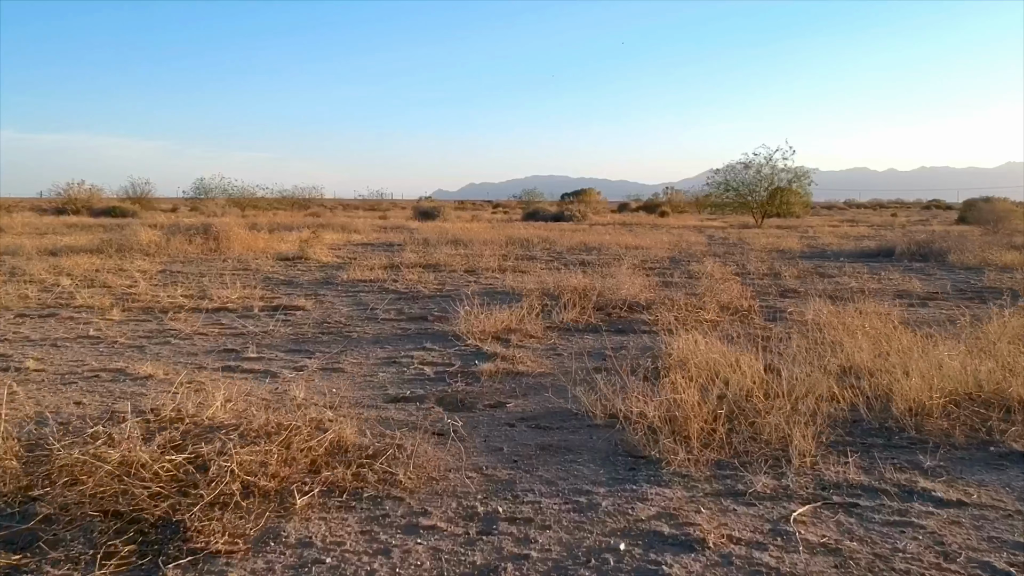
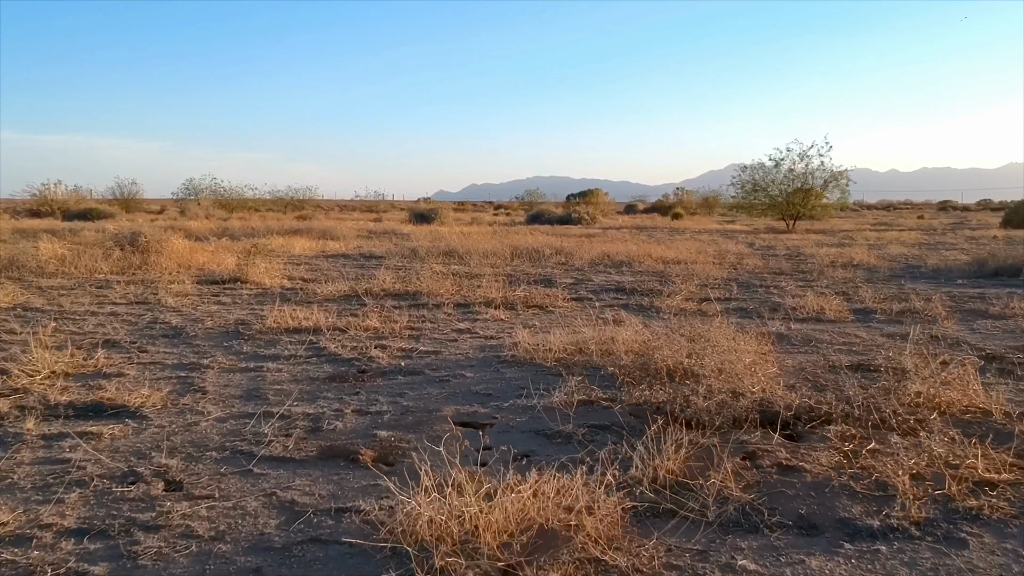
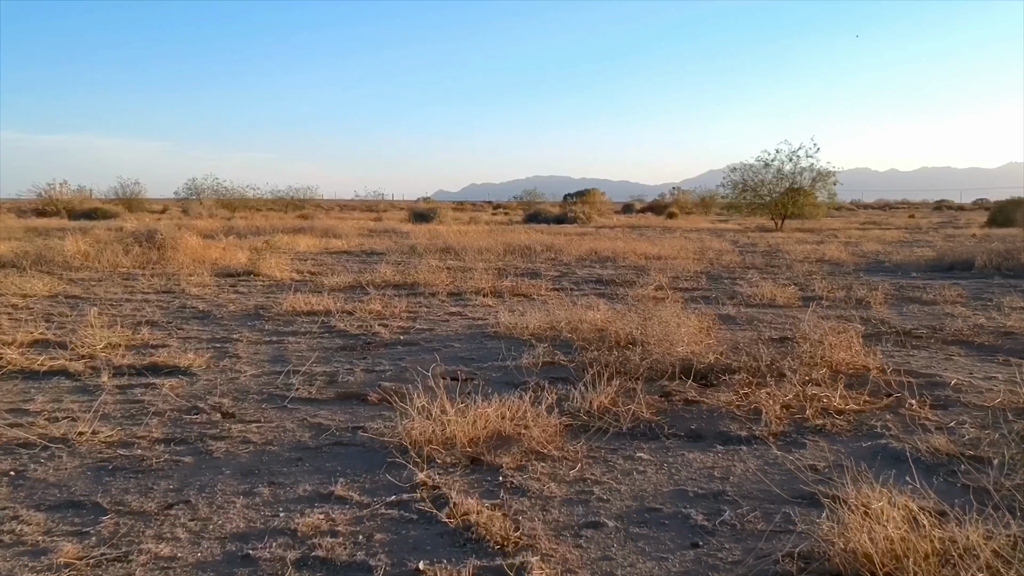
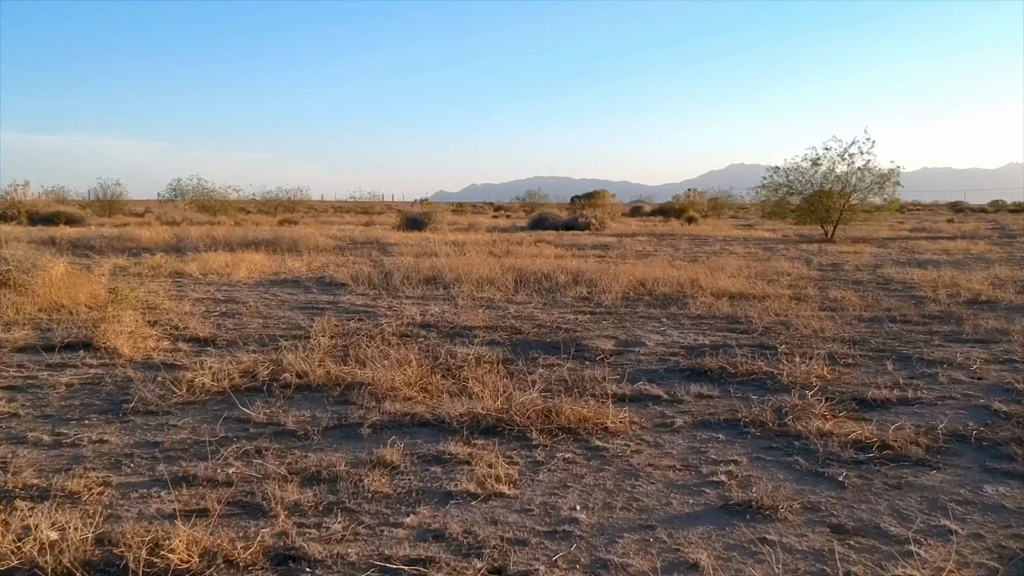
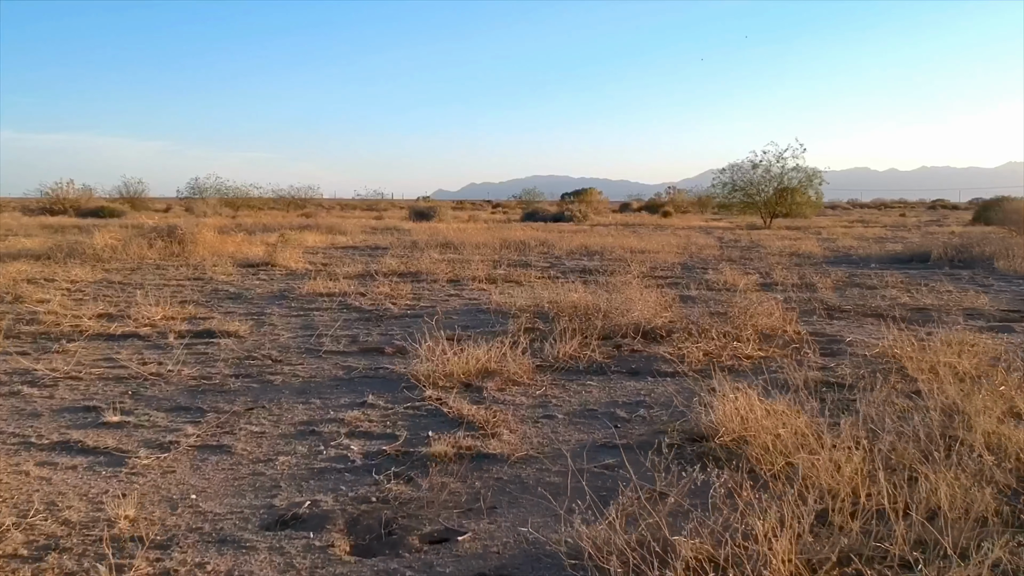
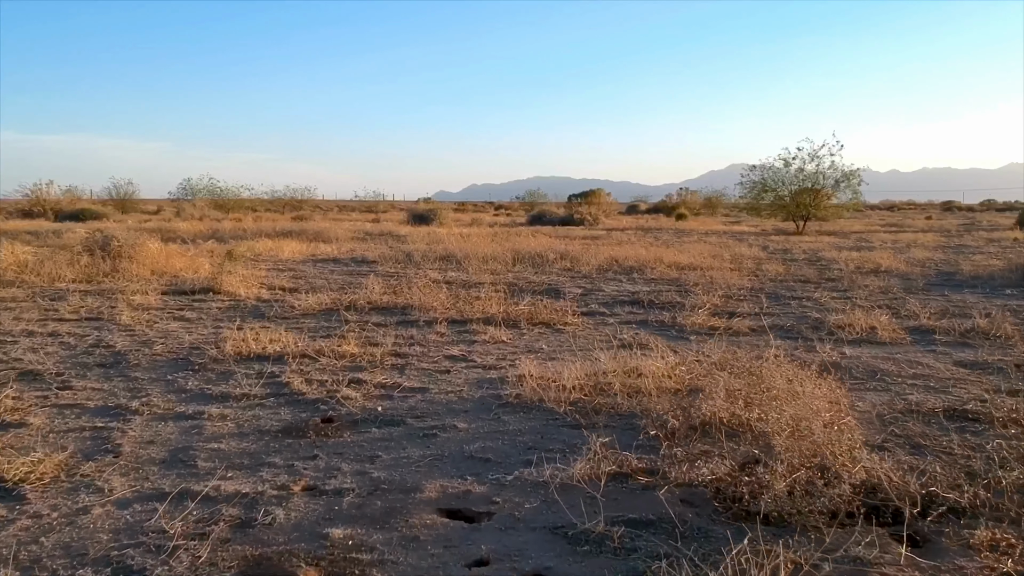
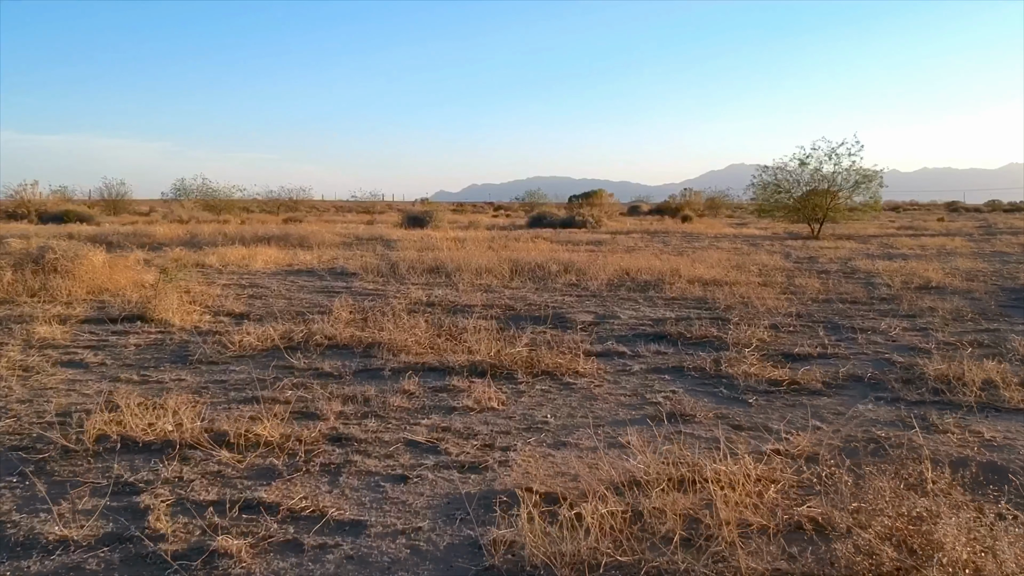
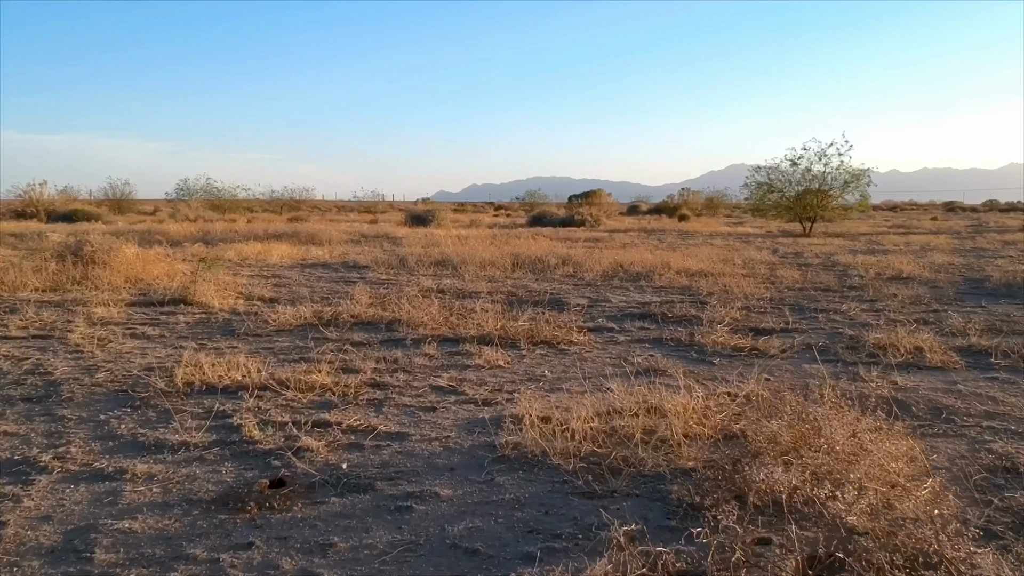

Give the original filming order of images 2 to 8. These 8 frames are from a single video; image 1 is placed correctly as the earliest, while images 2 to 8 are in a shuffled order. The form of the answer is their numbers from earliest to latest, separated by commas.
5, 3, 2, 6, 8, 7, 4
